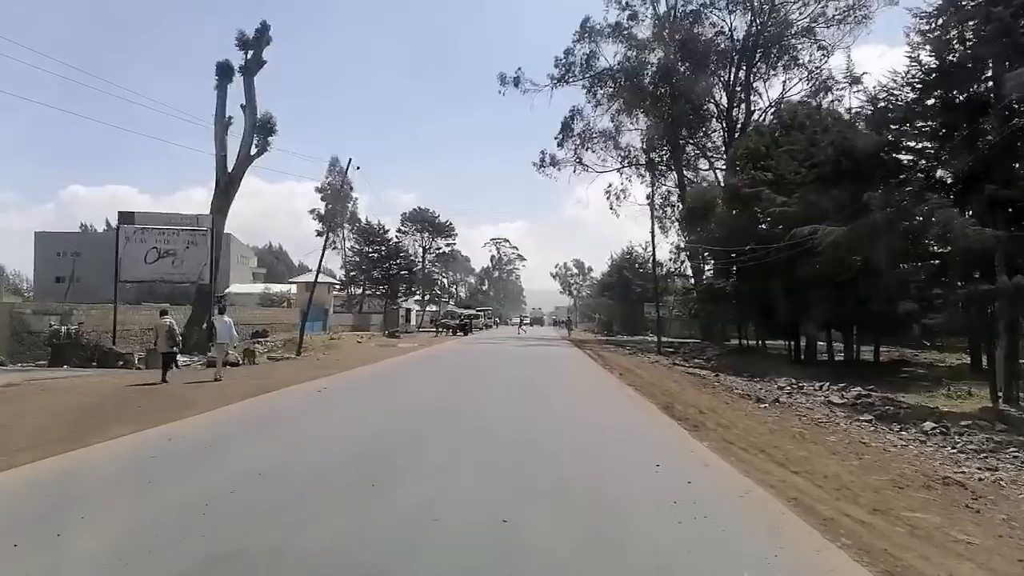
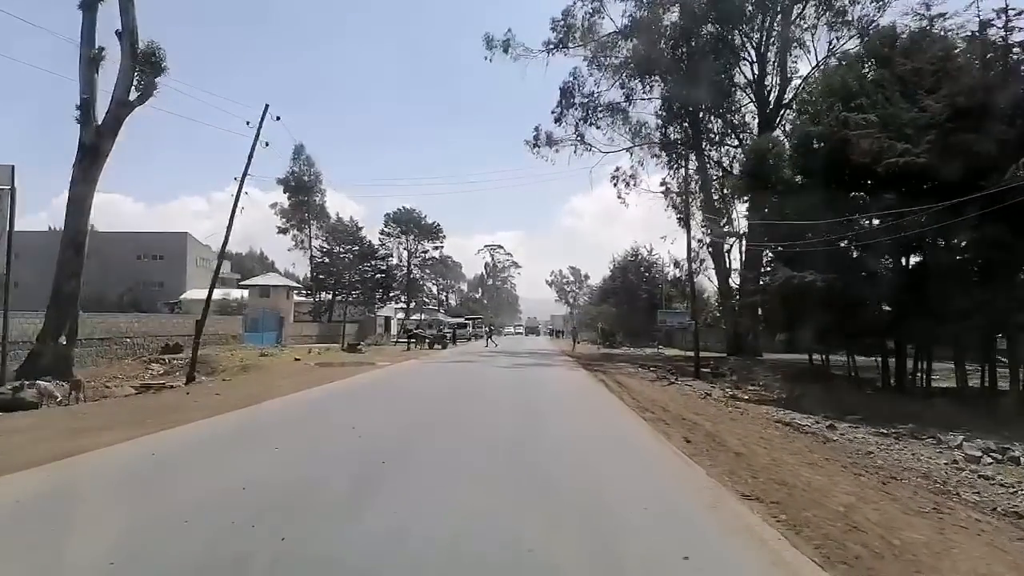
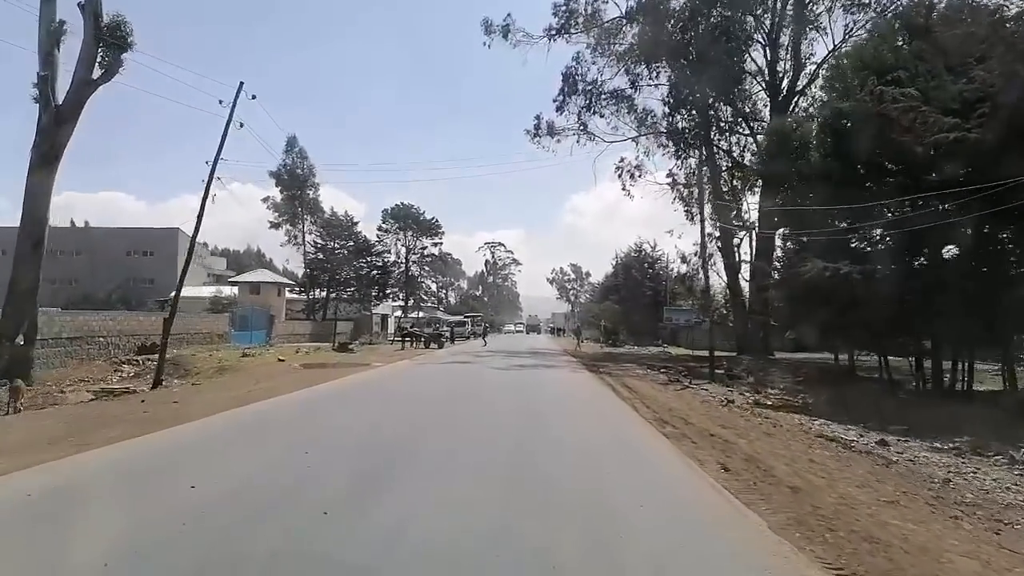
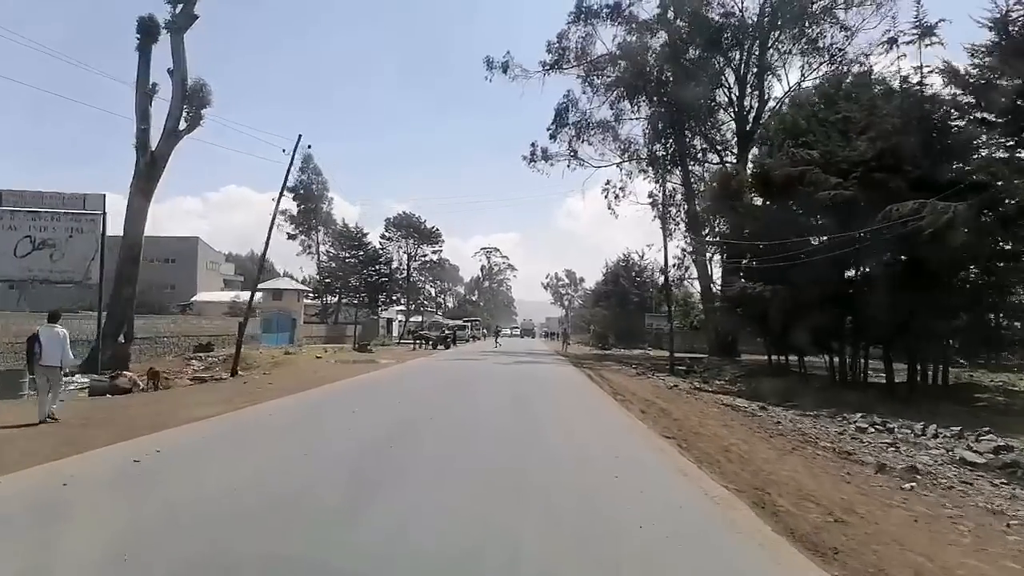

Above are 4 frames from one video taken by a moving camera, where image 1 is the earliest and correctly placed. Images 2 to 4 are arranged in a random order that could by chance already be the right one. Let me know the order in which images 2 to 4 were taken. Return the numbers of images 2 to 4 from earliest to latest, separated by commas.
4, 2, 3
